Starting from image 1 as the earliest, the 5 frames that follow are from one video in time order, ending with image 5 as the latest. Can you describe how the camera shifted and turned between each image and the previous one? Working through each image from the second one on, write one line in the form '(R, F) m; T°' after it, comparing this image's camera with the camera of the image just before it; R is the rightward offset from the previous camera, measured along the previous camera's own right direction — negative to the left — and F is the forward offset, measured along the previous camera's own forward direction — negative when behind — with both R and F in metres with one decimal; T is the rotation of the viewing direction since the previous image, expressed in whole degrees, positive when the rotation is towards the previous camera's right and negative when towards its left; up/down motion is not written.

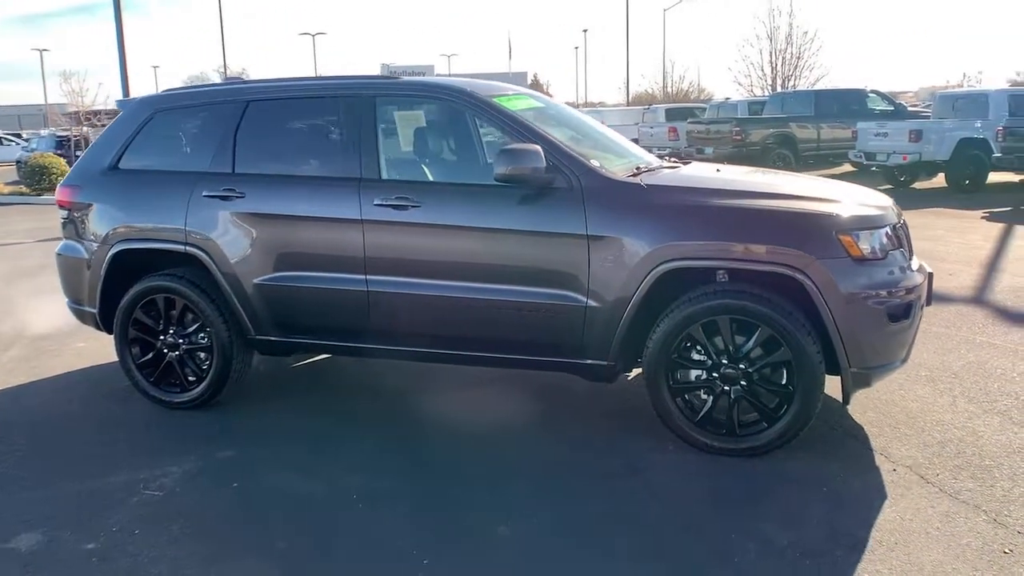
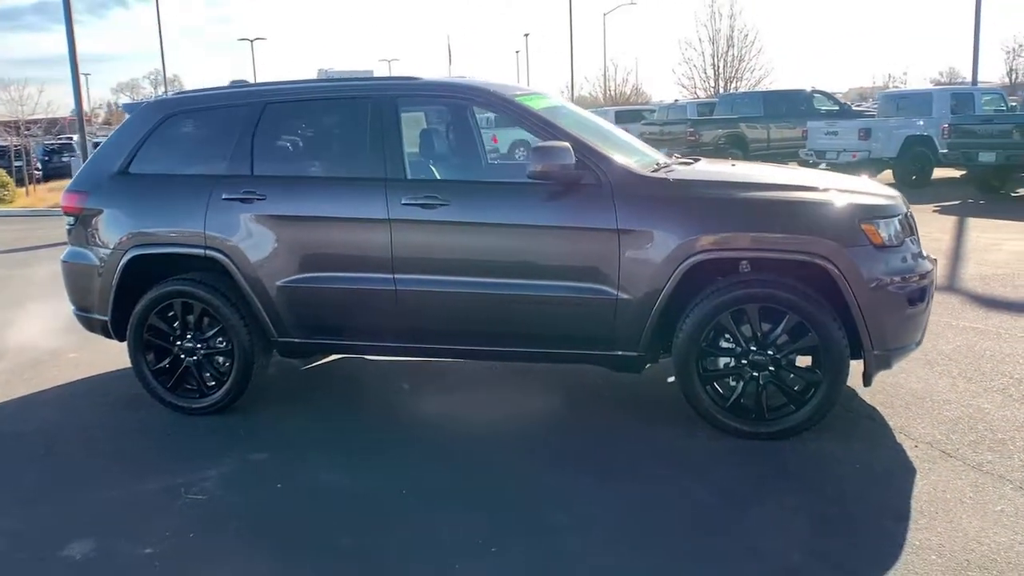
(-0.5, -0.1) m; +4°
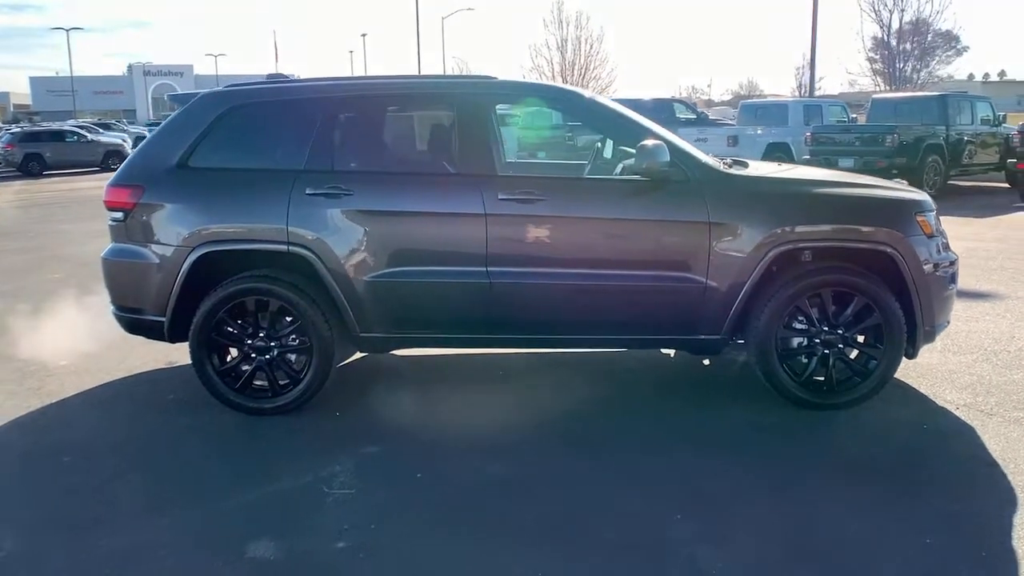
(-1.5, -0.1) m; +12°
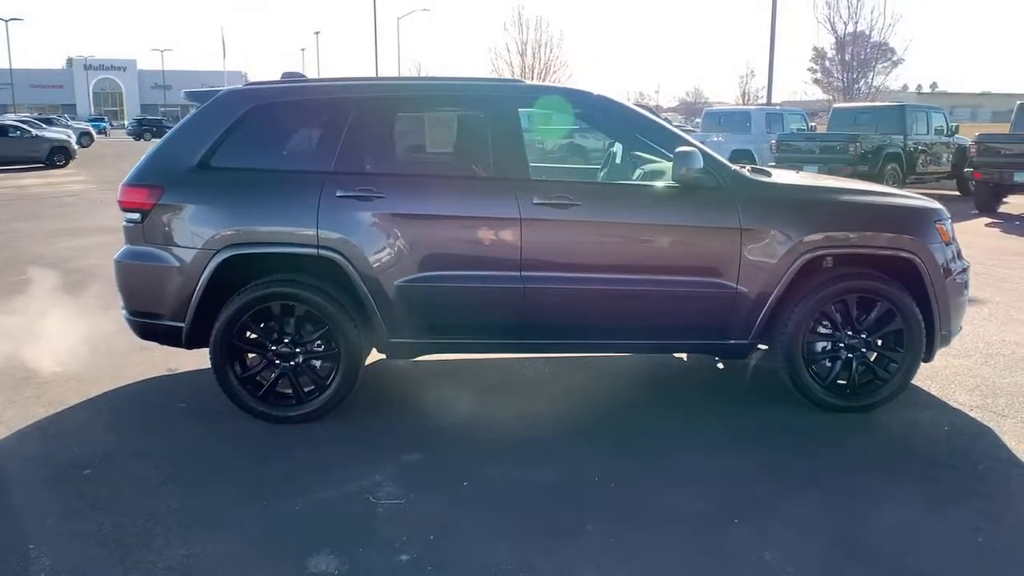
(-0.5, 0.0) m; +4°
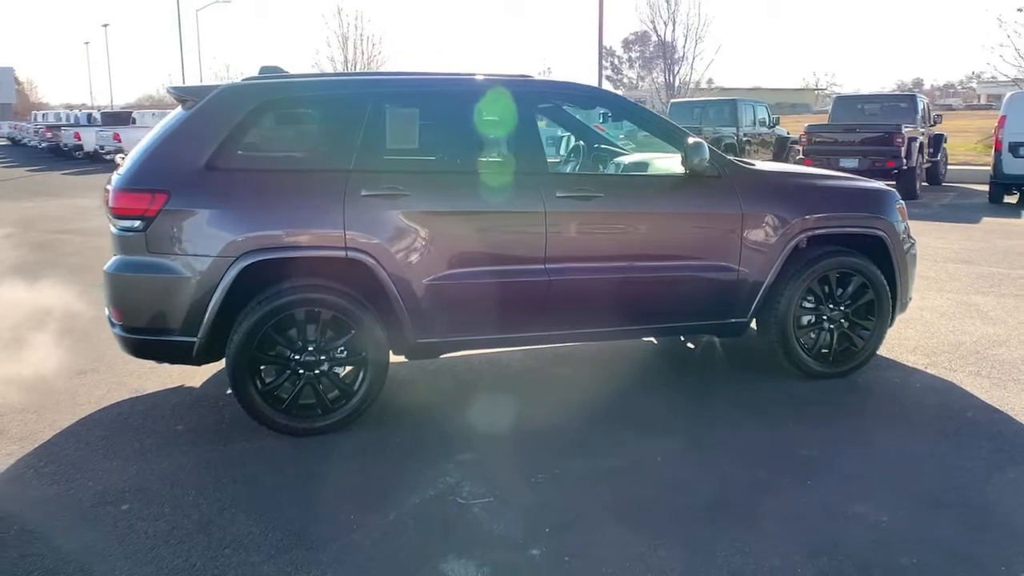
(-1.2, +0.1) m; +13°
